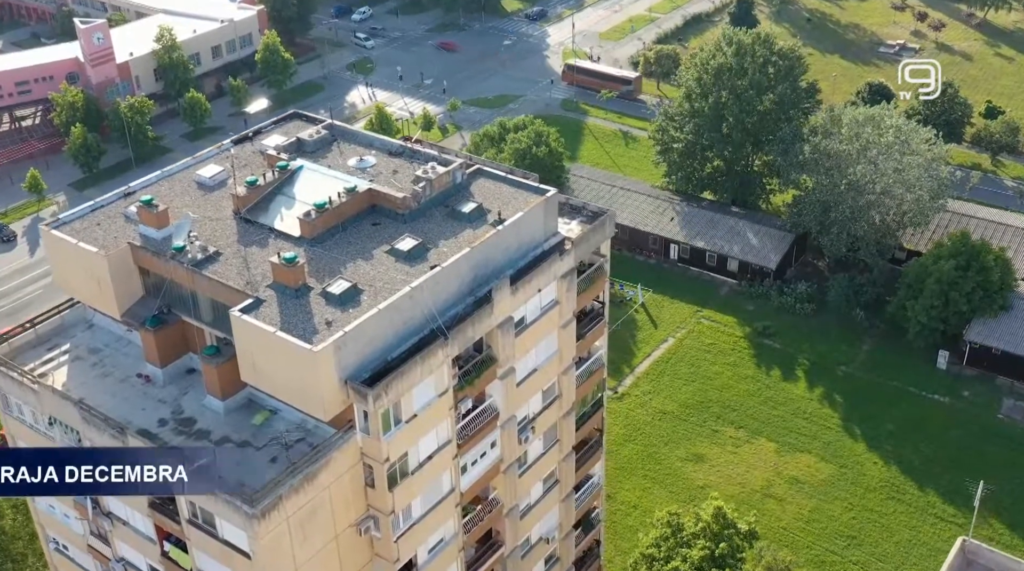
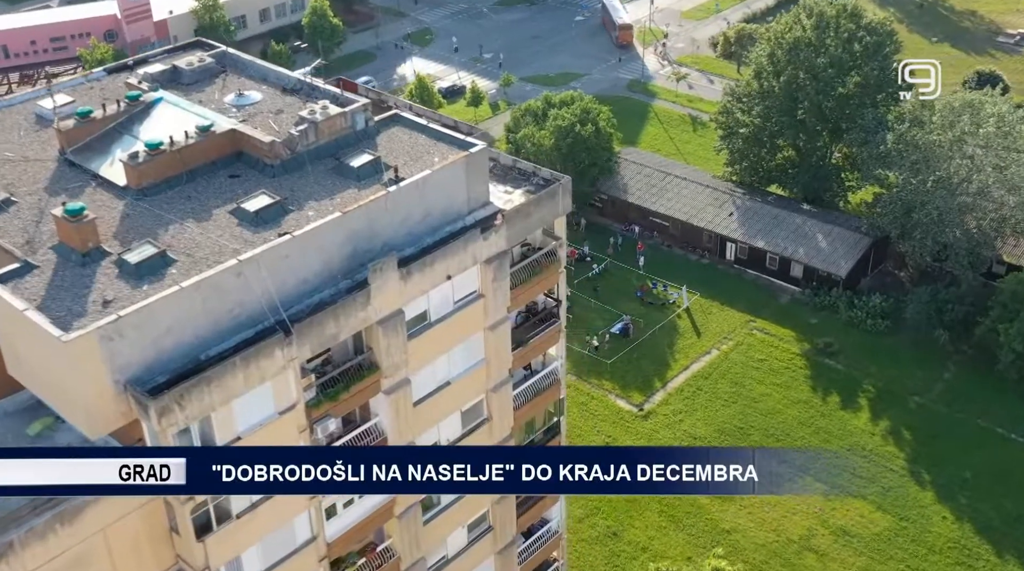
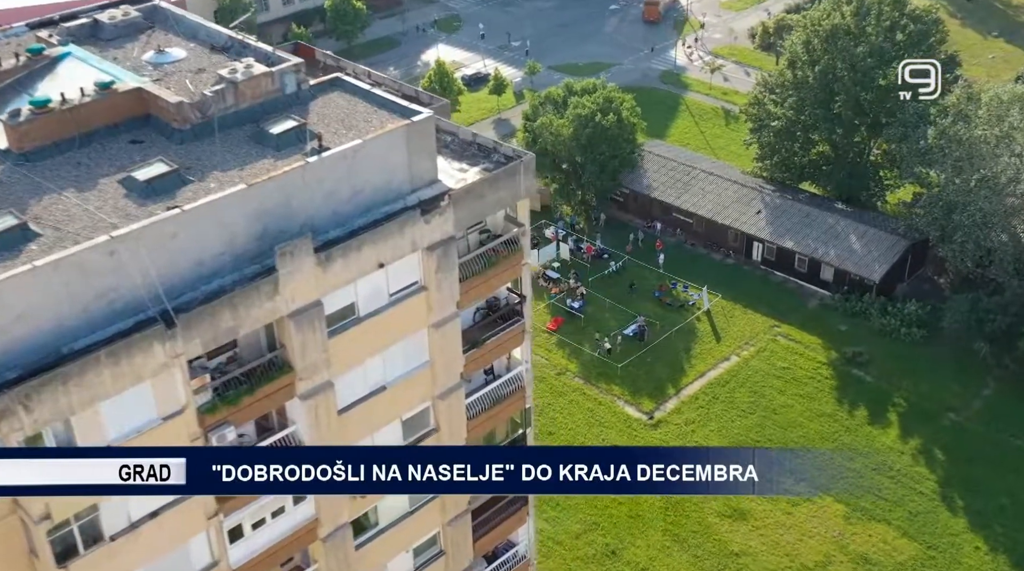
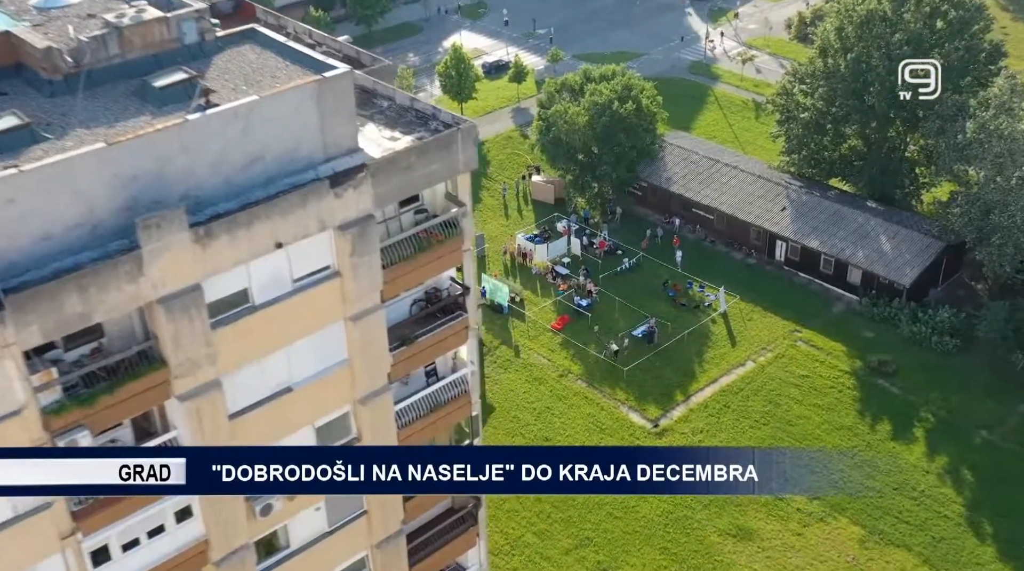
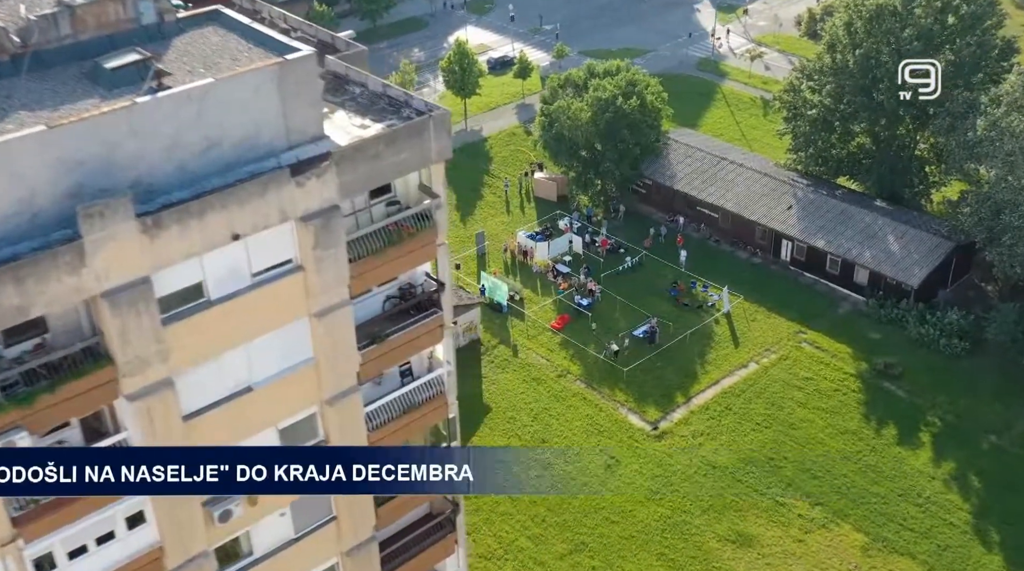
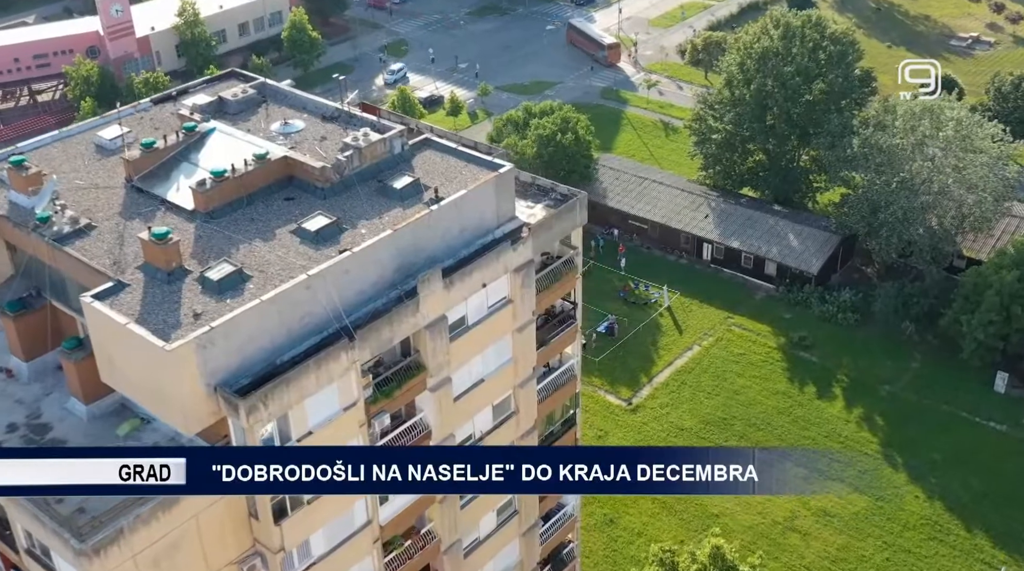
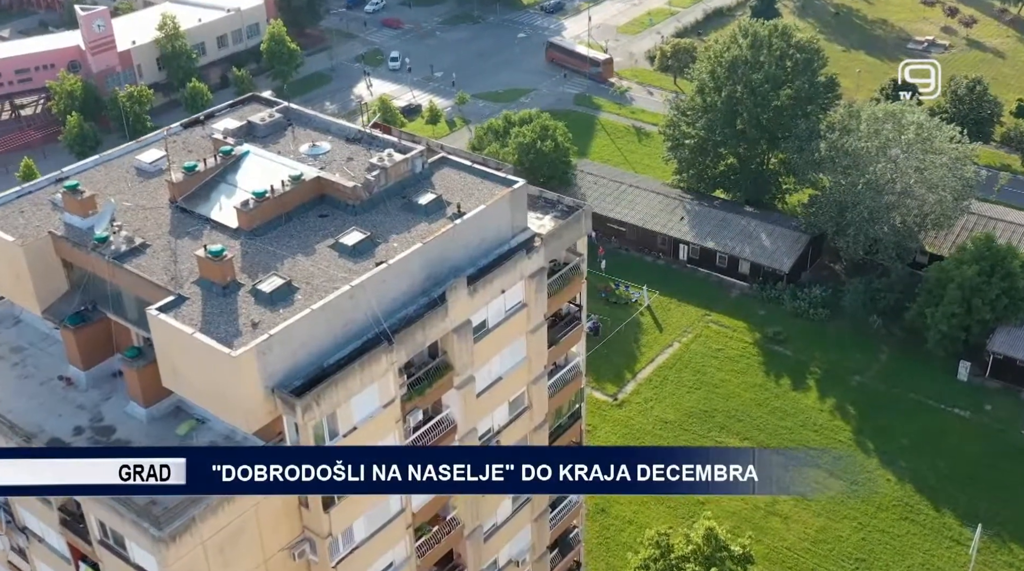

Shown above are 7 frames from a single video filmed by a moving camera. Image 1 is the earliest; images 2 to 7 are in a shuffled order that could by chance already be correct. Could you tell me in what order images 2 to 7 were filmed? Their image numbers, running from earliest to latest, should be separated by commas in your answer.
7, 6, 2, 3, 4, 5
